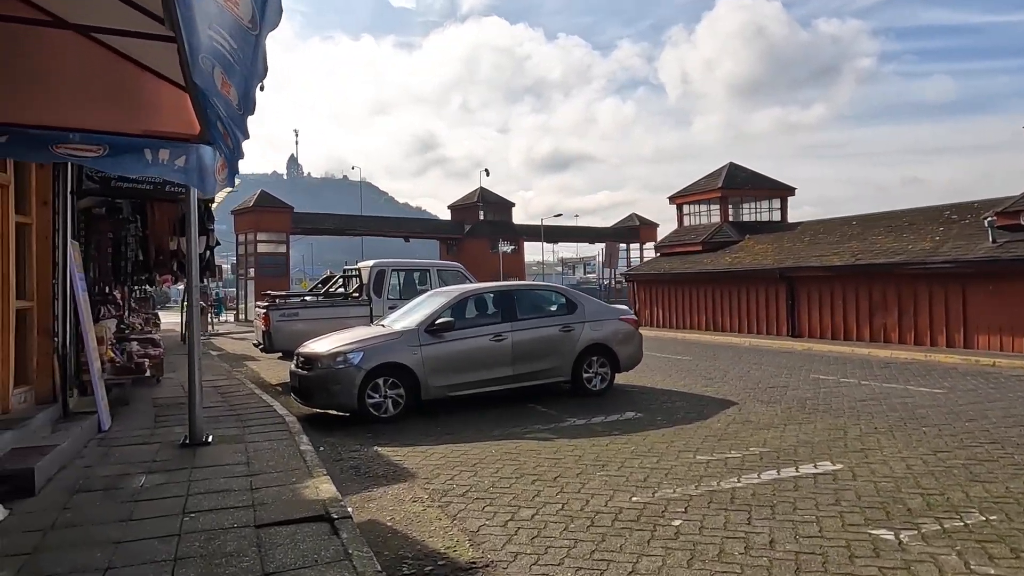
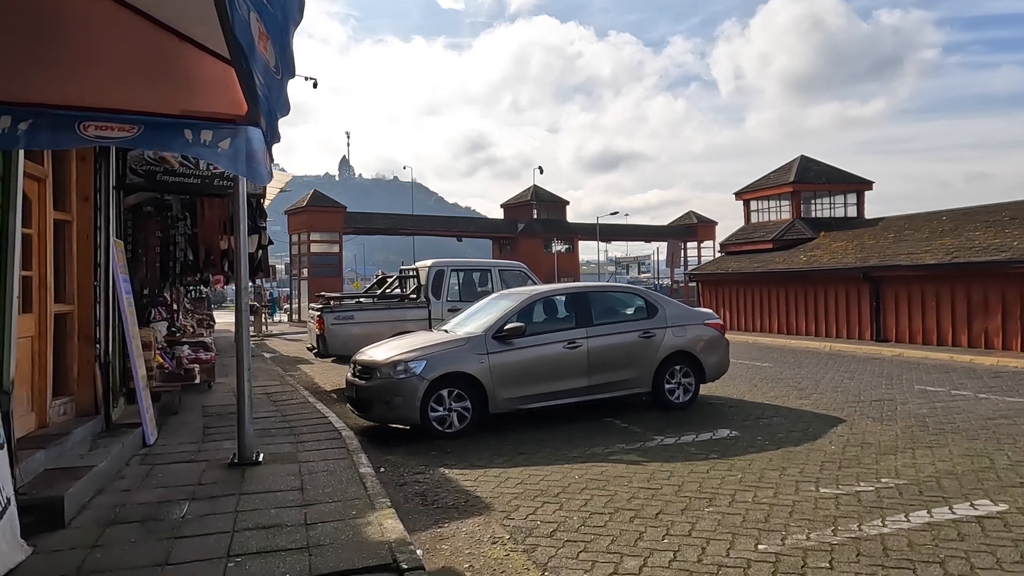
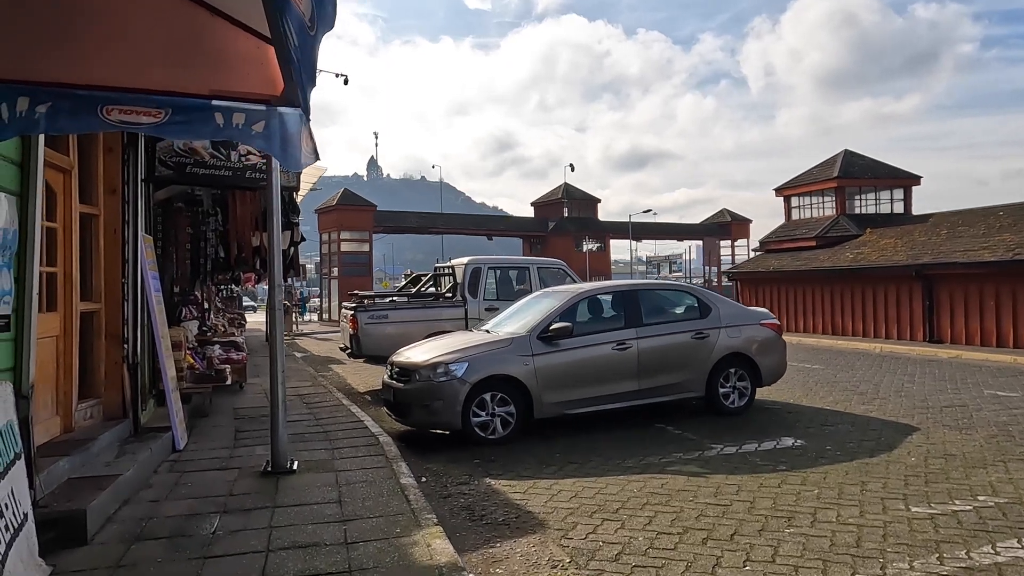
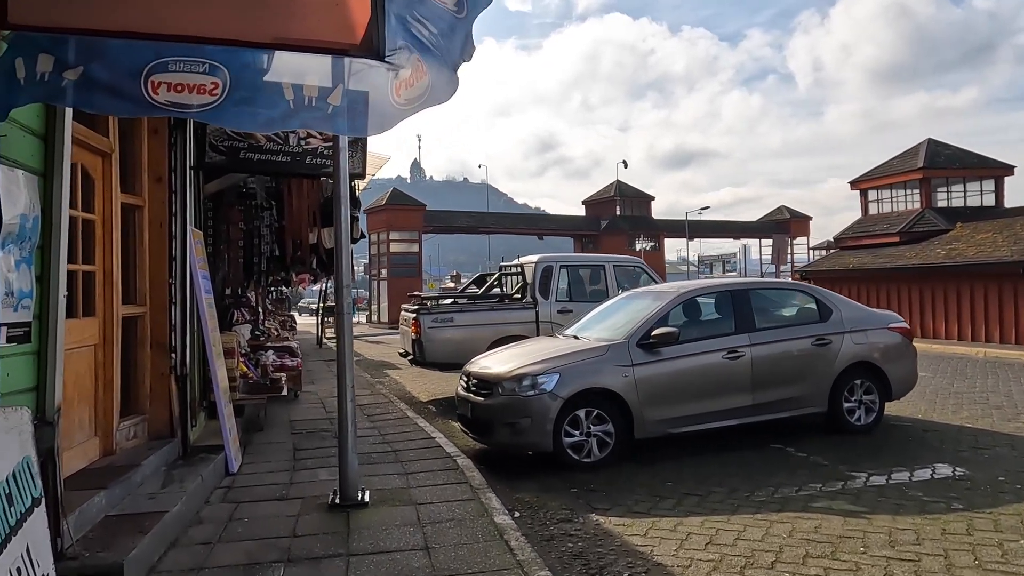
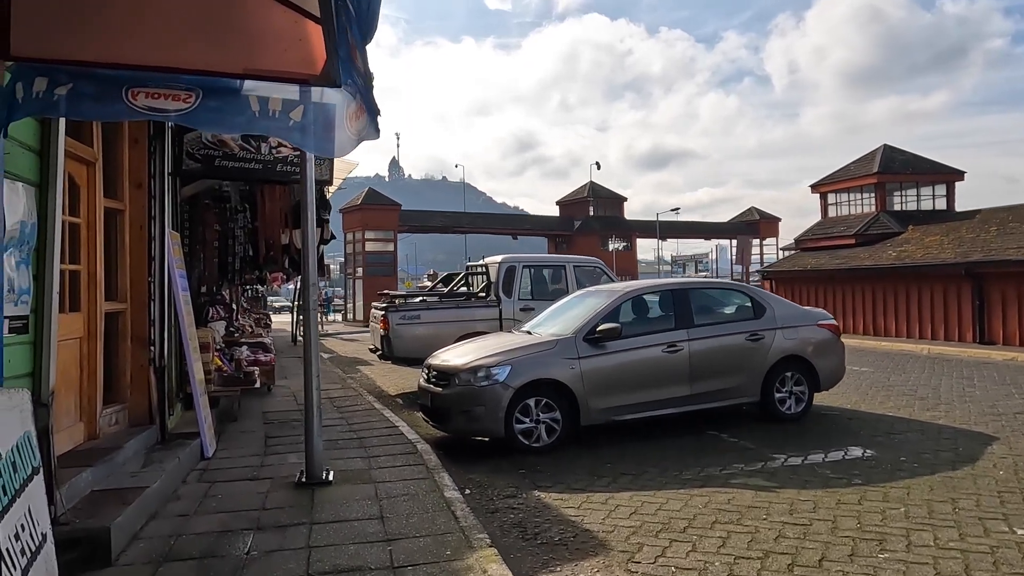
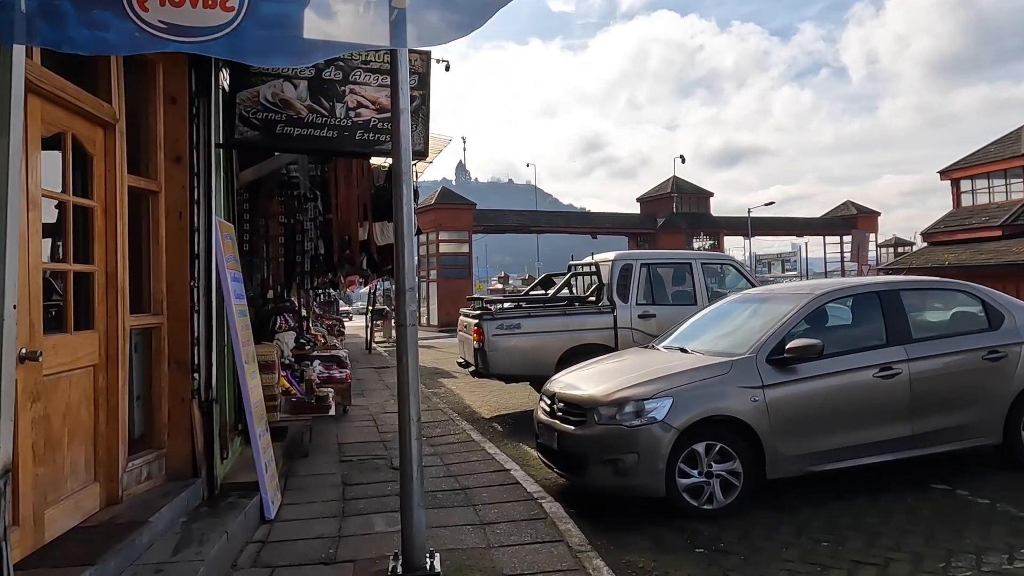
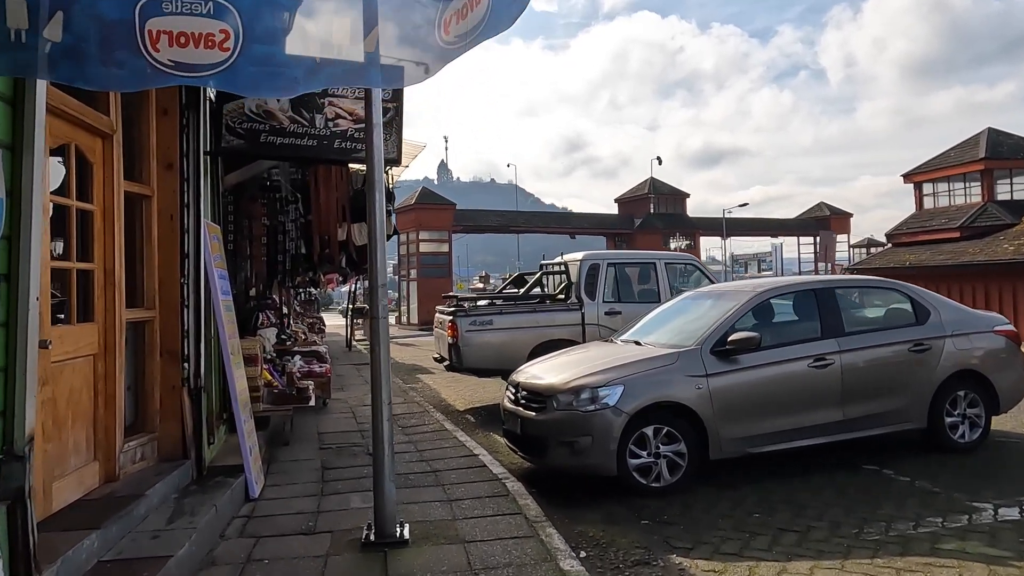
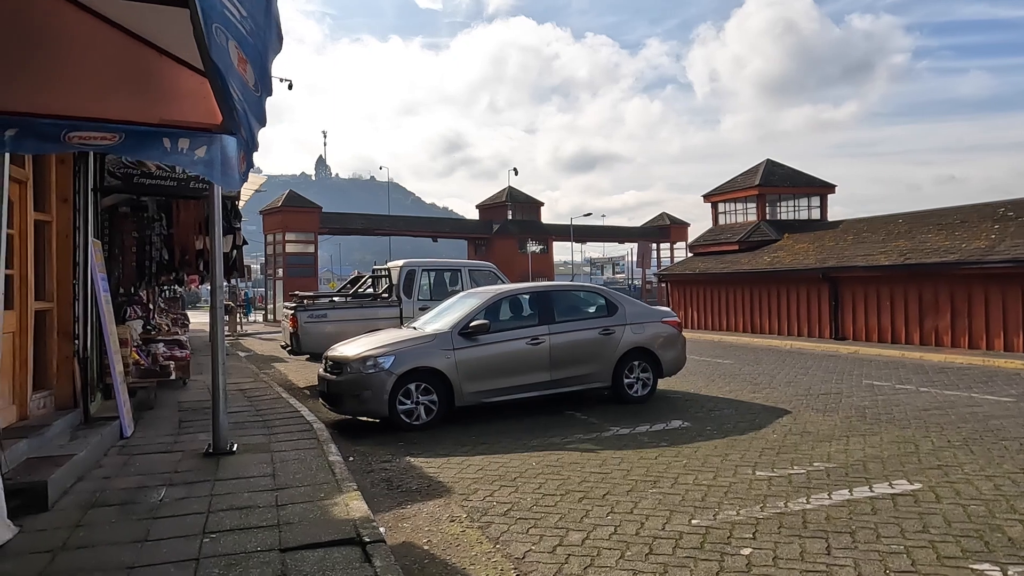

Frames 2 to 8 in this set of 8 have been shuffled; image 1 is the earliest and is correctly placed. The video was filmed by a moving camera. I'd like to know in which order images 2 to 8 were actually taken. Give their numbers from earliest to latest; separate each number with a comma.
8, 2, 3, 5, 4, 7, 6
